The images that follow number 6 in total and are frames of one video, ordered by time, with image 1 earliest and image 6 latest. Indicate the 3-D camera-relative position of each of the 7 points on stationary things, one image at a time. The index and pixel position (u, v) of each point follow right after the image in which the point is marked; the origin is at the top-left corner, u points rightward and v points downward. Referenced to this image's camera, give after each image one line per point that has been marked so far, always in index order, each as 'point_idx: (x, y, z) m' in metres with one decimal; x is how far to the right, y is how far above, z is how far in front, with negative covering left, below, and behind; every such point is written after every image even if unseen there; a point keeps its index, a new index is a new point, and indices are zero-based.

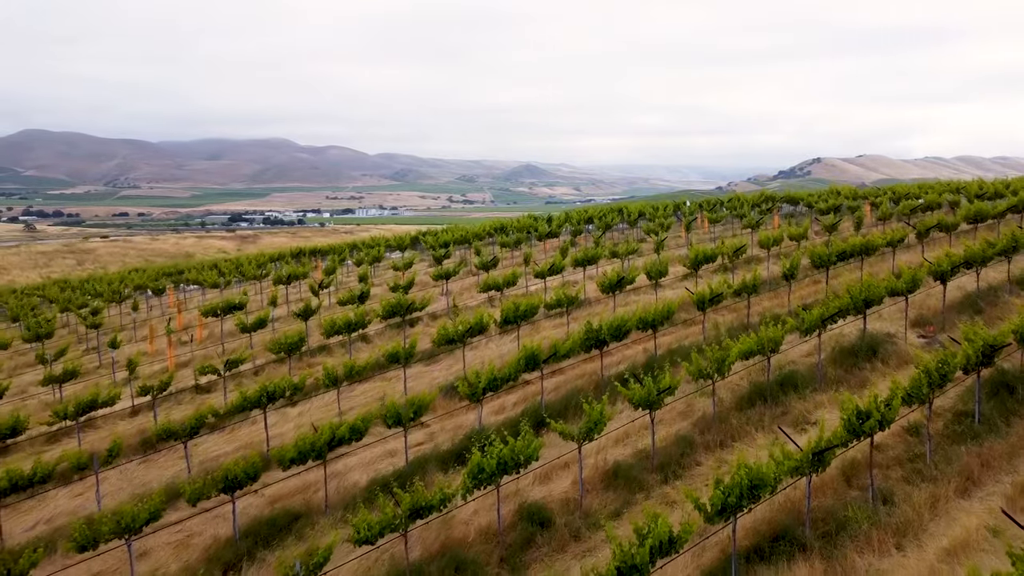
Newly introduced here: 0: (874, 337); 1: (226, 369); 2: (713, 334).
0: (+7.9, -1.1, +17.8) m
1: (-6.8, -2.0, +19.2) m
2: (+4.9, -1.2, +19.7) m
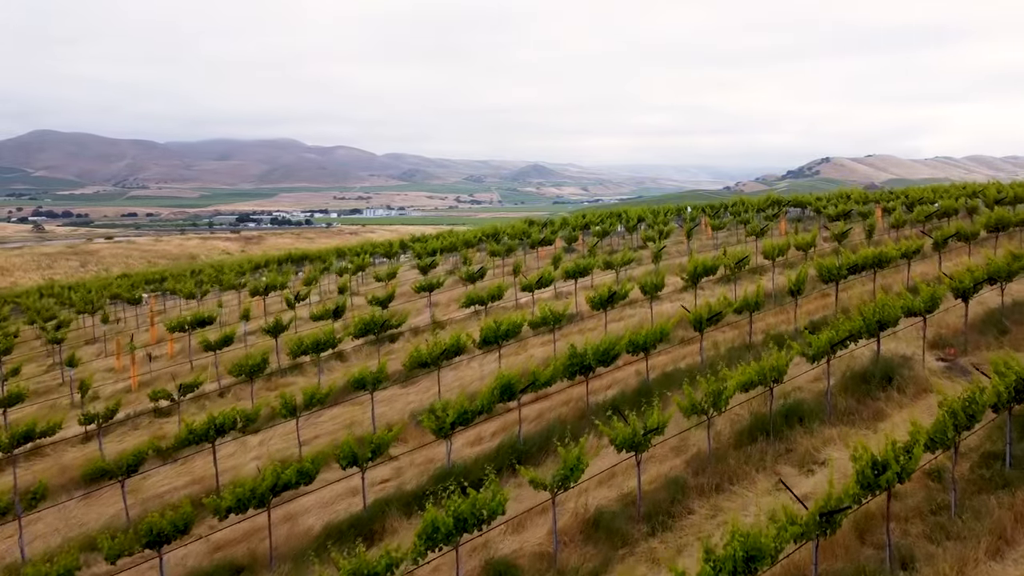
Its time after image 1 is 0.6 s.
0: (+7.5, -1.5, +16.2) m
1: (-7.2, -2.3, +17.7) m
2: (+4.5, -1.6, +18.1) m
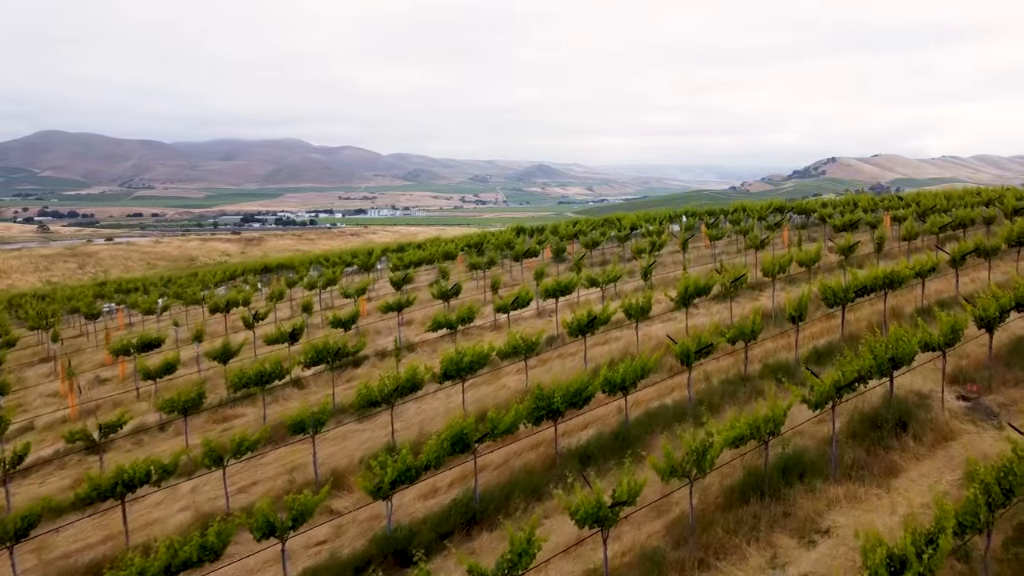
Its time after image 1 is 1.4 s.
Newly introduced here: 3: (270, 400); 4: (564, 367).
0: (+6.8, -2.0, +14.1) m
1: (-7.9, -2.8, +15.7) m
2: (+3.8, -2.1, +16.1) m
3: (-5.7, -2.7, +19.2) m
4: (+1.2, -1.9, +18.9) m
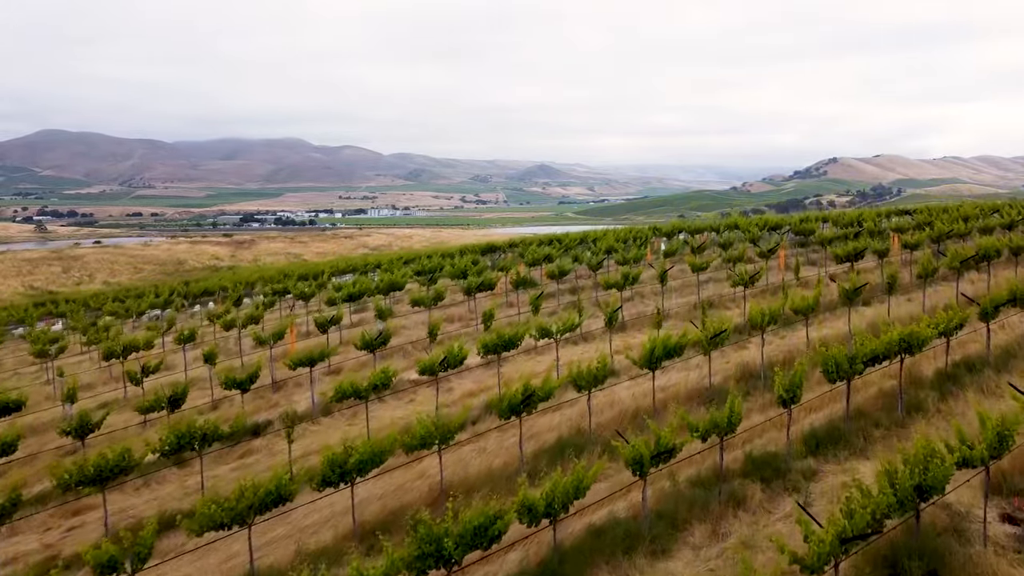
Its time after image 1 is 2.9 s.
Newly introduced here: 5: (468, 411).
0: (+5.3, -3.2, +10.4) m
1: (-9.3, -4.0, +12.0) m
2: (+2.3, -3.2, +12.3) m
3: (-7.2, -3.8, +15.5) m
4: (-0.2, -3.0, +15.1) m
5: (-0.9, -2.7, +16.9) m
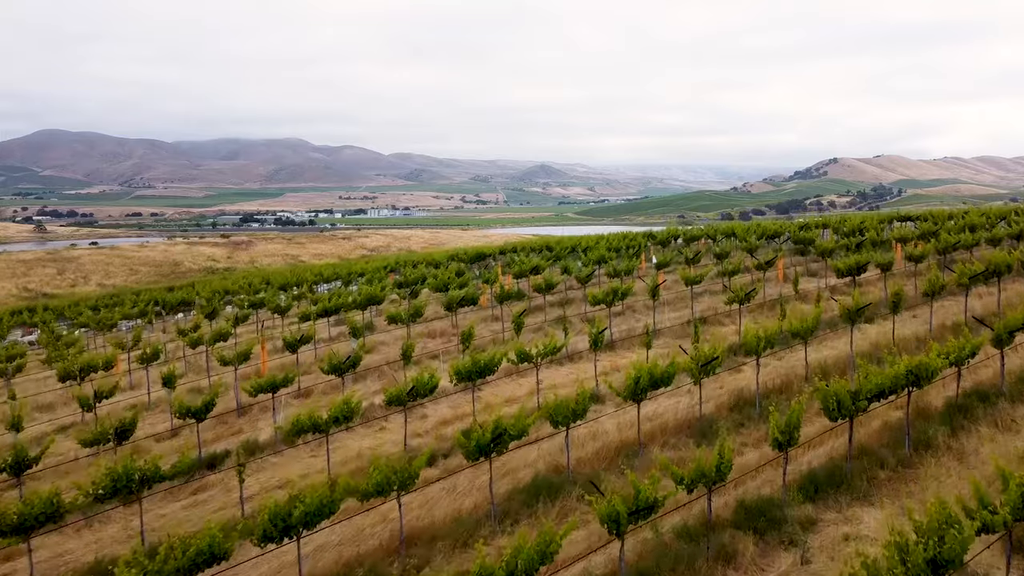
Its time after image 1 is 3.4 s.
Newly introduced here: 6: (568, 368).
0: (+4.9, -3.6, +9.1) m
1: (-9.8, -4.4, +10.7) m
2: (+1.8, -3.7, +11.0) m
3: (-7.7, -4.3, +14.2) m
4: (-0.7, -3.5, +13.9) m
5: (-1.4, -3.1, +15.7) m
6: (+1.4, -1.7, +19.6) m
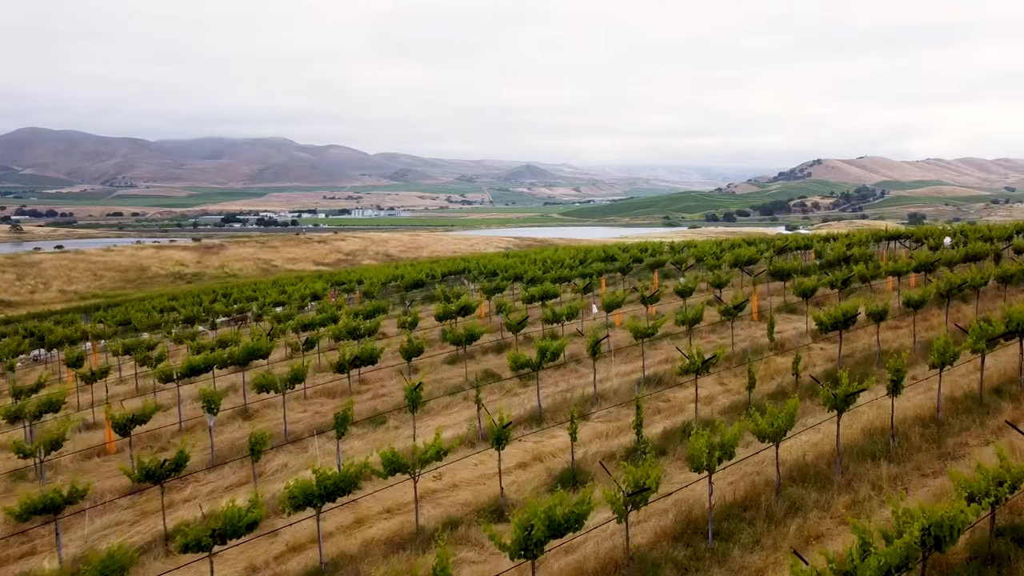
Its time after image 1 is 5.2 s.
0: (+3.0, -4.8, +4.8) m
1: (-11.7, -5.6, +6.1) m
2: (-0.1, -4.9, +6.6) m
3: (-9.6, -5.5, +9.7) m
4: (-2.7, -4.7, +9.4) m
5: (-3.4, -4.4, +11.2) m
6: (-0.7, -2.9, +15.2) m
